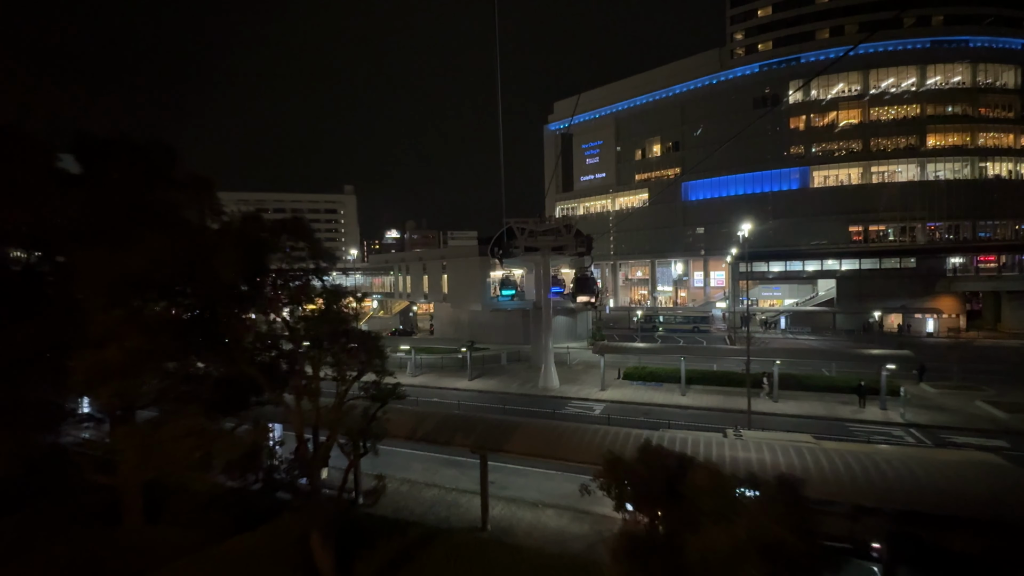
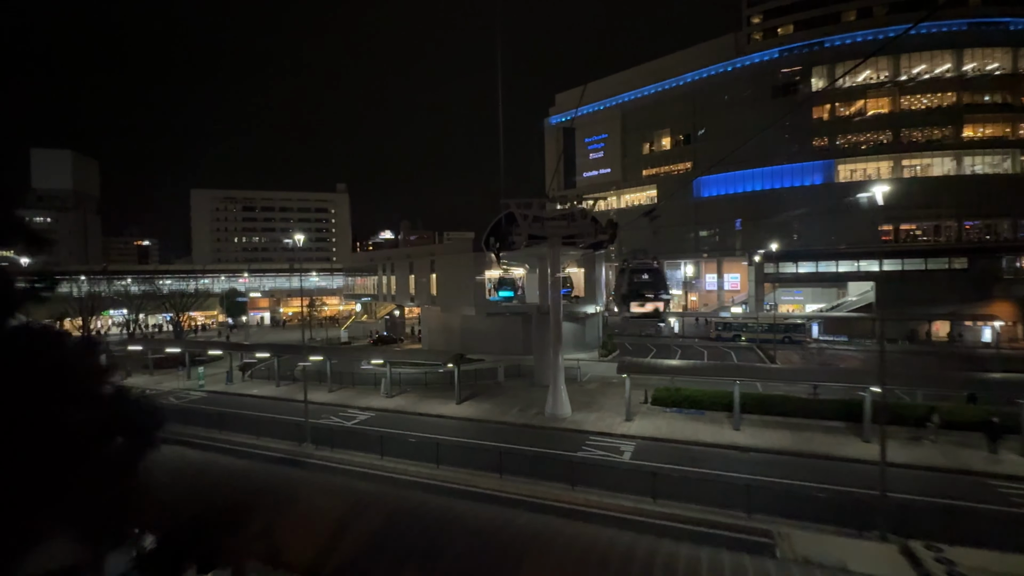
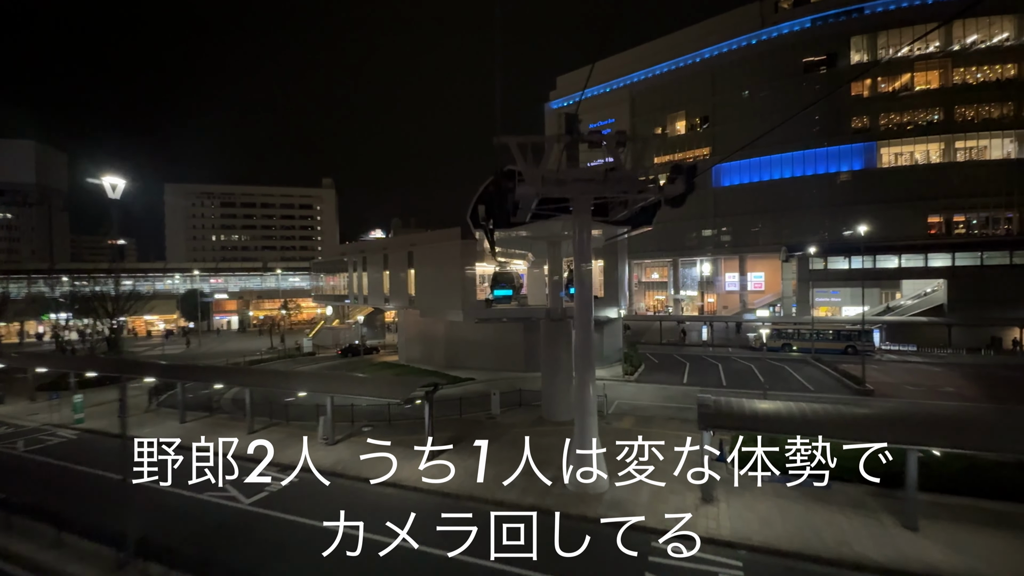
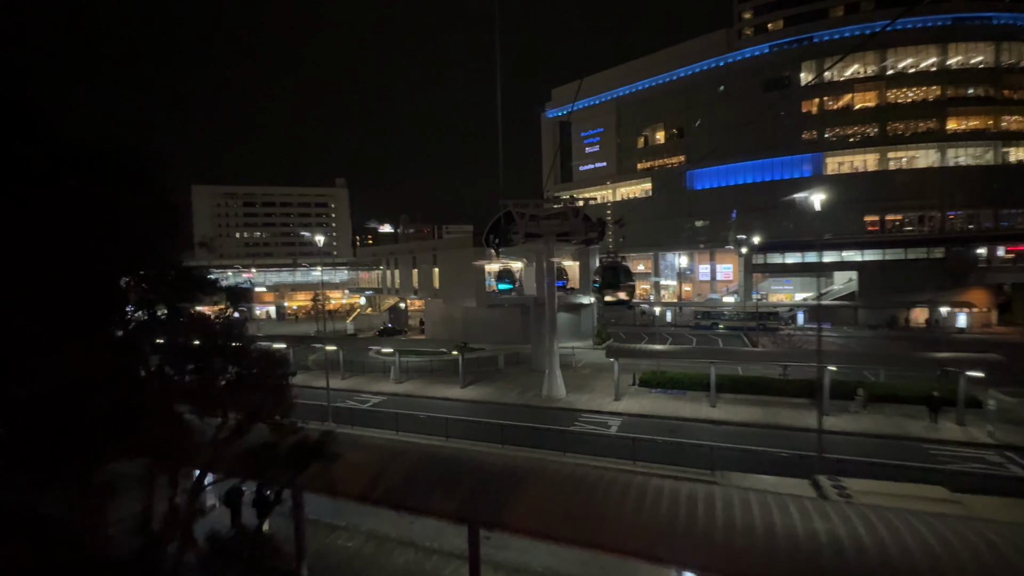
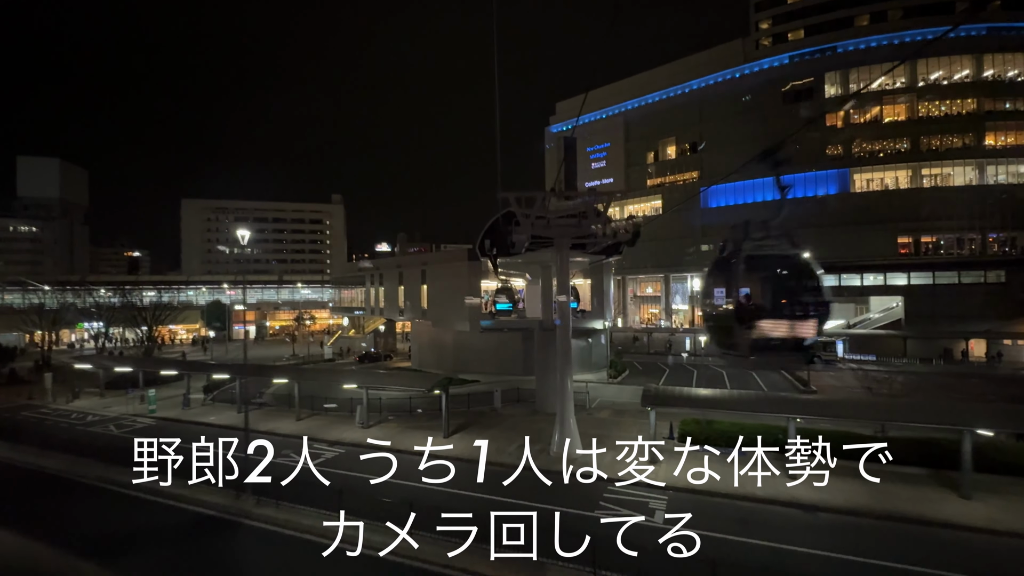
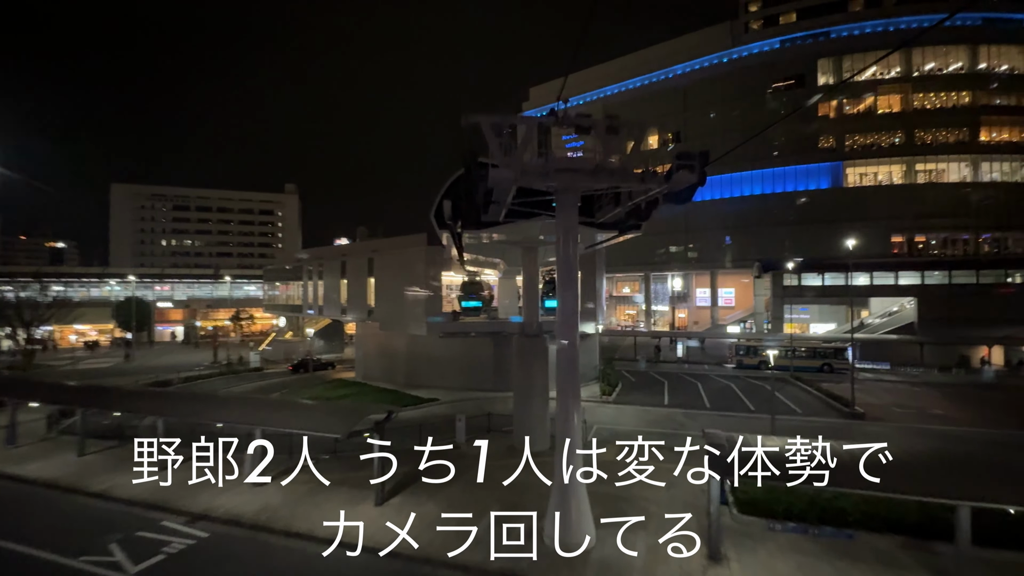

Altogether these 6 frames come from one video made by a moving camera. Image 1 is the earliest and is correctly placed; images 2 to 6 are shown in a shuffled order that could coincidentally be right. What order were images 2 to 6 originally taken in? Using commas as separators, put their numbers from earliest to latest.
4, 2, 5, 3, 6
